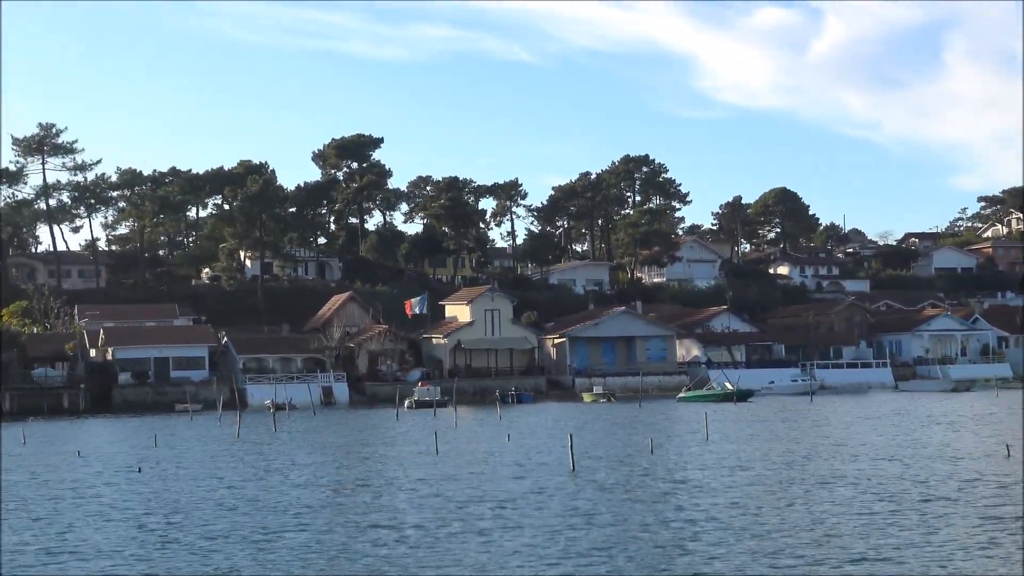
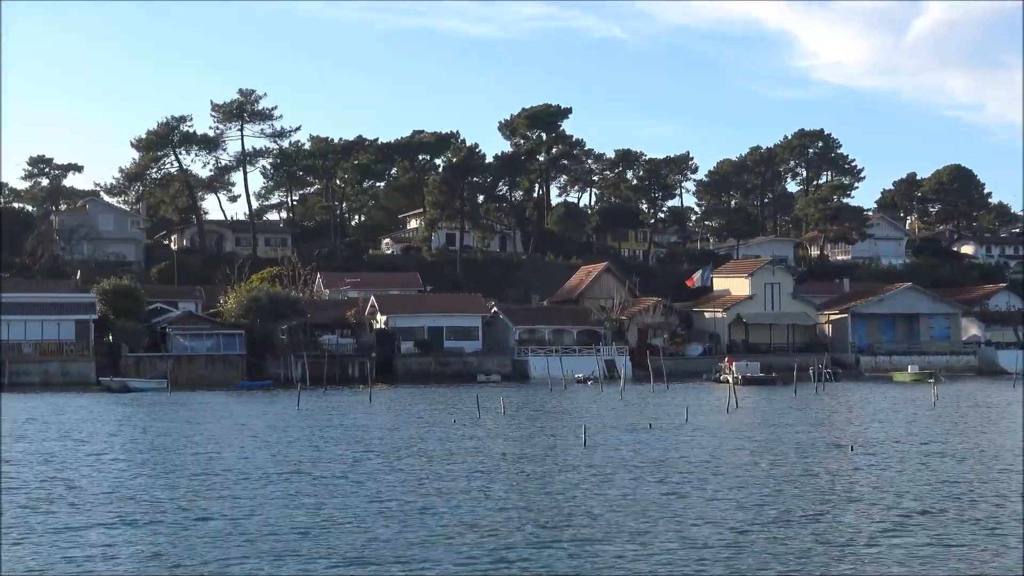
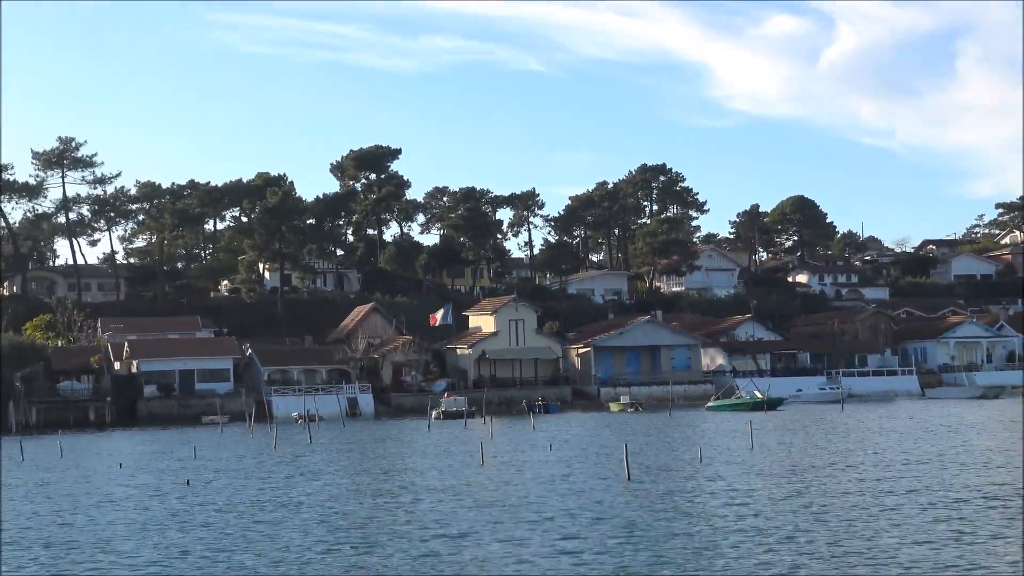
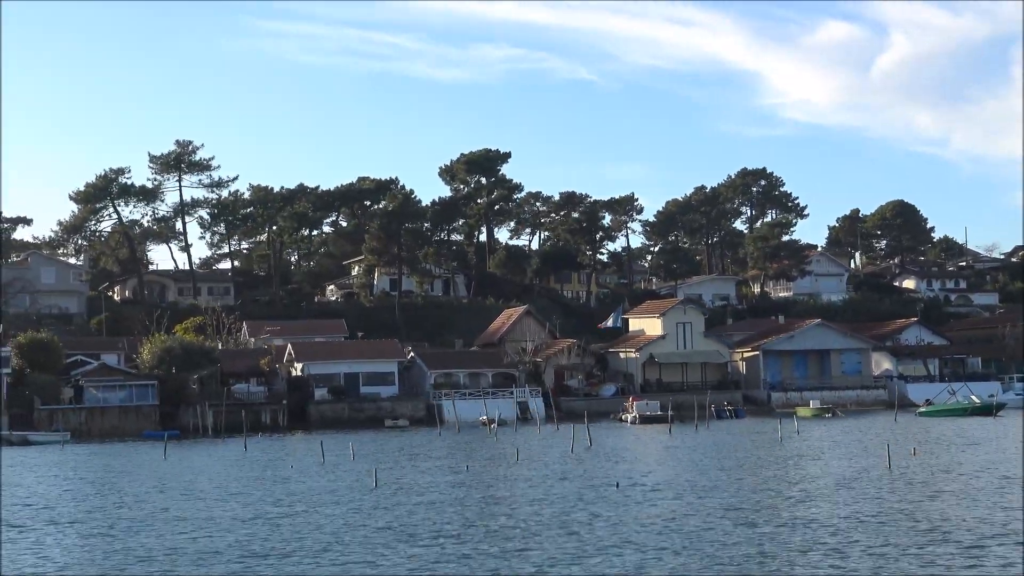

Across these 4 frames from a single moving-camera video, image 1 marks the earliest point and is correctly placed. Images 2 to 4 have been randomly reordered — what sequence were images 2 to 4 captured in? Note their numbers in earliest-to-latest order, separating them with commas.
3, 4, 2
